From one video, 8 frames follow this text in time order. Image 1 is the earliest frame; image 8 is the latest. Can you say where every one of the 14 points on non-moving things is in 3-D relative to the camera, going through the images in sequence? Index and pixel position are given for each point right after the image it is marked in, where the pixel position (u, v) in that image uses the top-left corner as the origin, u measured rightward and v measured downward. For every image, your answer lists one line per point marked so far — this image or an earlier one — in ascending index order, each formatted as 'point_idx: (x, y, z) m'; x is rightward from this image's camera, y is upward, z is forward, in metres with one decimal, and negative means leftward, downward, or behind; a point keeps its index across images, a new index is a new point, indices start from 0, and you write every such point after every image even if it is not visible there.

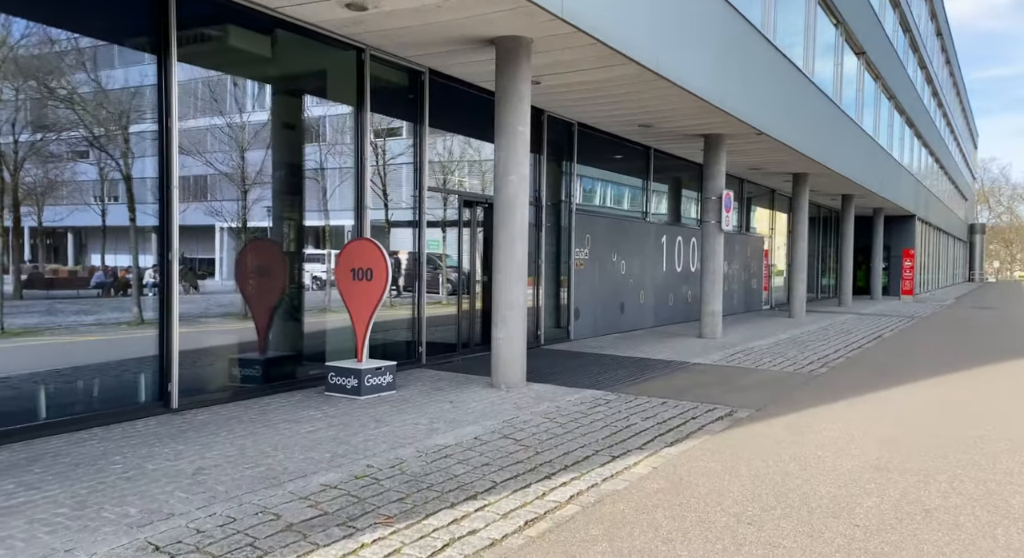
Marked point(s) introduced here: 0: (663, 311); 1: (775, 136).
0: (+3.3, -0.7, +18.0) m
1: (+4.6, +2.6, +14.9) m
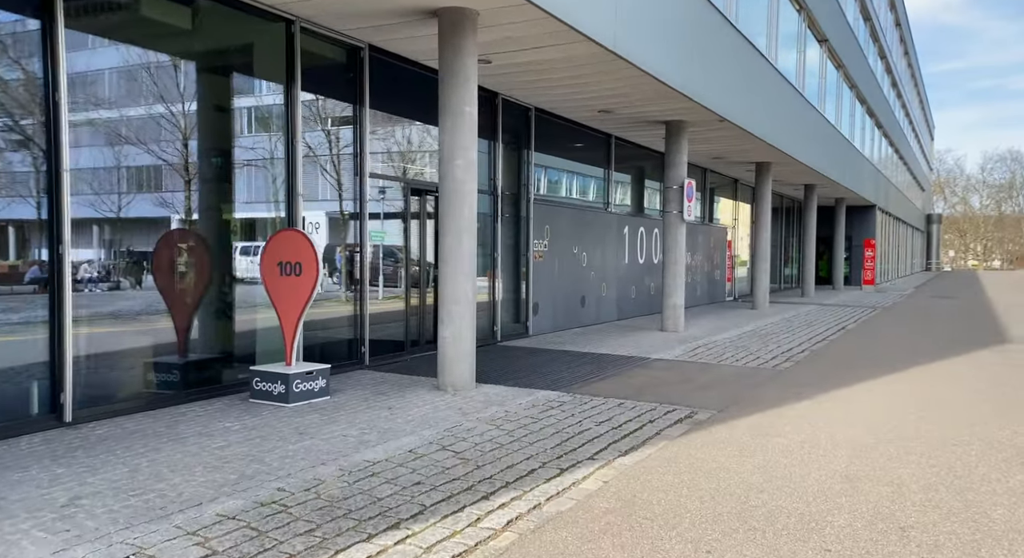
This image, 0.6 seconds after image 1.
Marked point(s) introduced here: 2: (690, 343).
0: (+2.4, -0.5, +17.6) m
1: (+3.9, +2.8, +14.5) m
2: (+2.9, -1.0, +13.5) m
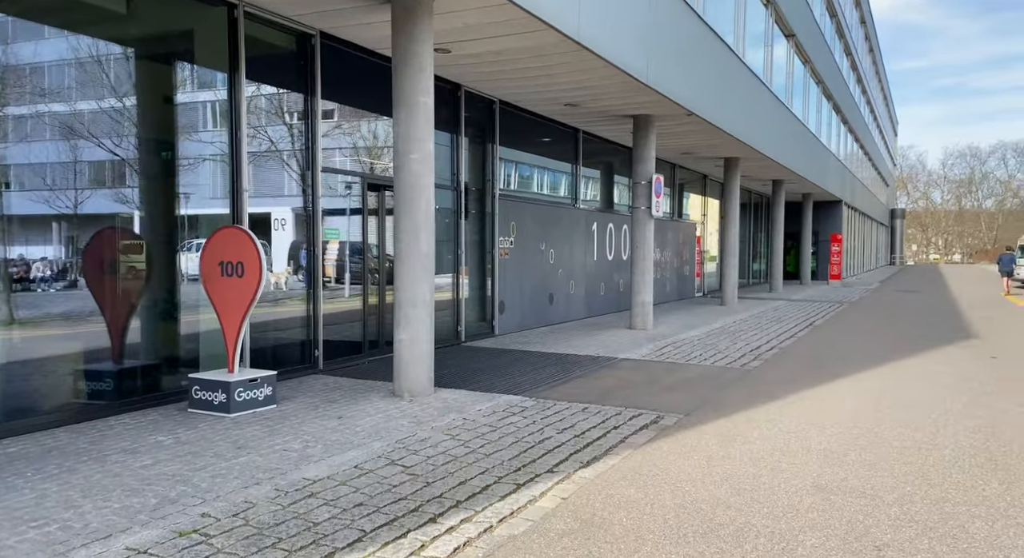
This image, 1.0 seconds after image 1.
0: (+1.7, -0.5, +17.3) m
1: (+3.3, +2.8, +14.3) m
2: (+2.3, -1.0, +13.2) m
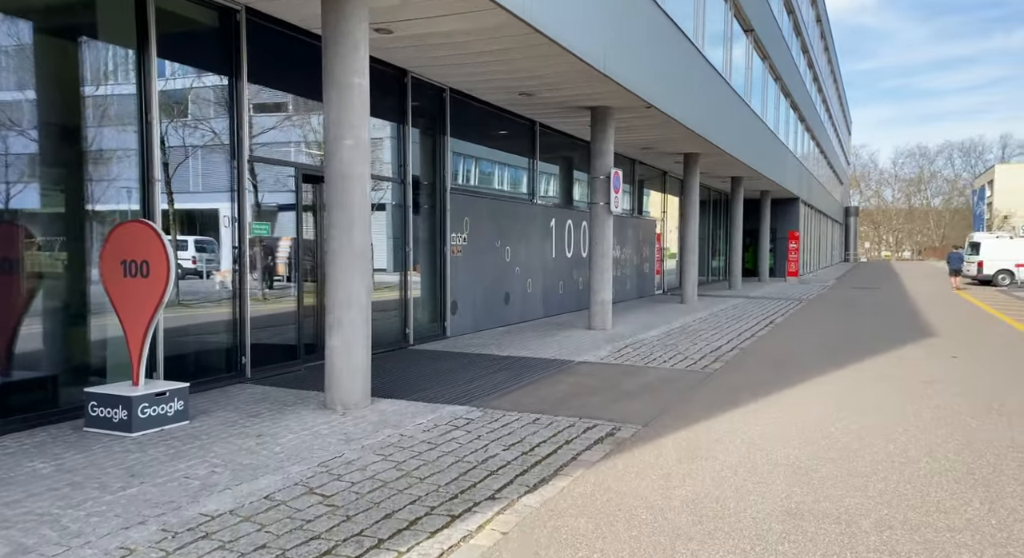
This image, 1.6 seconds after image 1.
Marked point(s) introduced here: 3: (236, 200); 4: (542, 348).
0: (+0.8, -0.4, +16.8) m
1: (+2.5, +2.9, +13.8) m
2: (+1.6, -1.0, +12.7) m
3: (-2.7, +0.8, +8.3) m
4: (+0.4, -1.0, +11.7) m
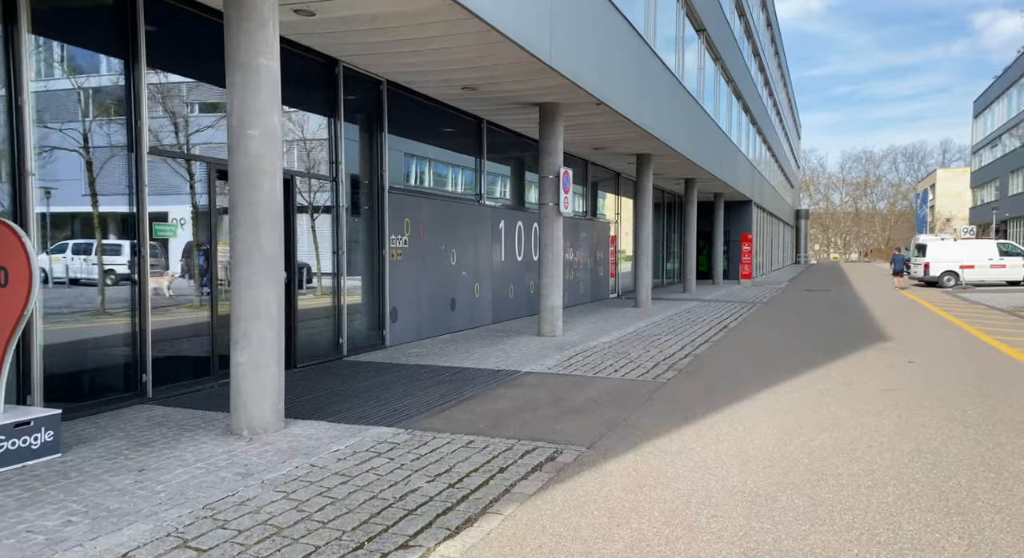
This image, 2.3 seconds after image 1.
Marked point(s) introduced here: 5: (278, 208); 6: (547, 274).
0: (-0.2, -0.5, +16.1) m
1: (+1.6, +2.8, +13.3) m
2: (+0.8, -1.0, +12.1) m
3: (-3.3, +0.7, +7.5) m
4: (-0.3, -1.0, +11.1) m
5: (-1.7, +0.5, +5.9) m
6: (+0.6, +0.1, +14.1) m
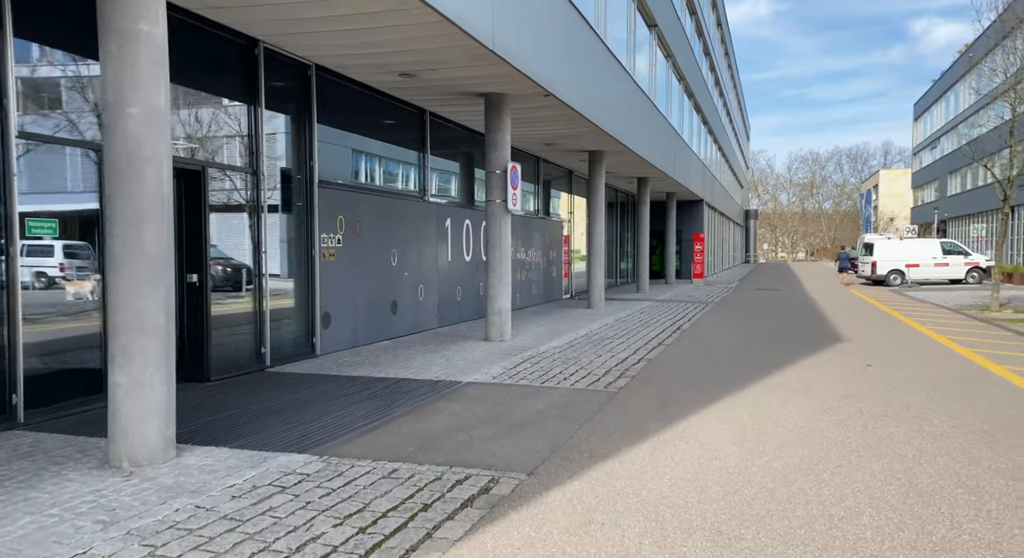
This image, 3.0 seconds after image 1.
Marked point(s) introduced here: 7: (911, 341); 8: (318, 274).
0: (-1.2, -0.5, +15.4) m
1: (+0.7, +2.8, +12.6) m
2: (0.0, -1.0, +11.4) m
3: (-3.8, +0.7, +6.5) m
4: (-1.1, -1.1, +10.3) m
5: (-2.1, +0.5, +5.1) m
6: (-0.3, +0.1, +13.4) m
7: (+7.1, -1.1, +14.8) m
8: (-2.6, +0.1, +11.1) m
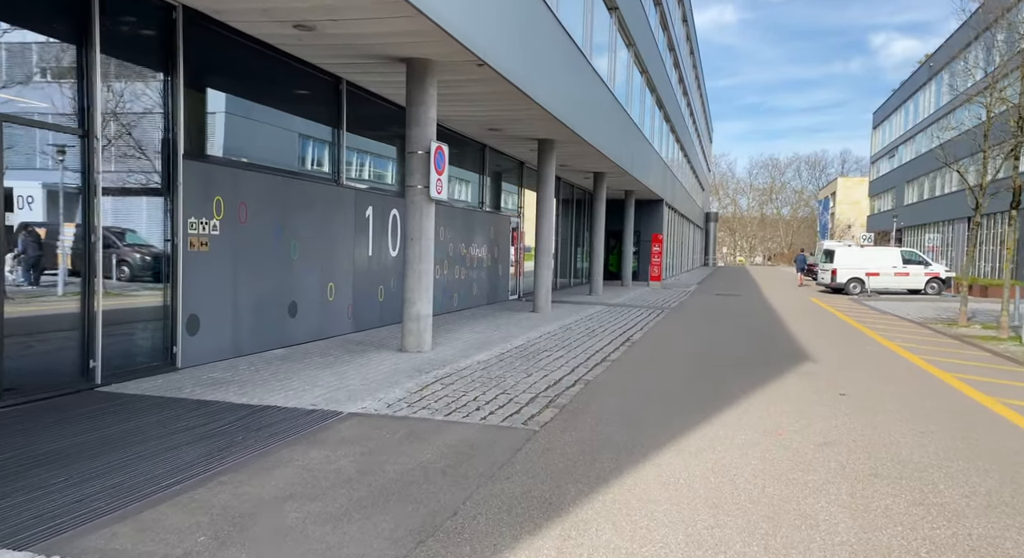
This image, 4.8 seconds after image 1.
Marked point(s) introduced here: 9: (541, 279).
0: (-2.4, -0.5, +13.3) m
1: (-0.2, +2.7, +10.6) m
2: (-1.0, -1.1, +9.4) m
3: (-4.6, +0.7, +4.4) m
4: (-2.0, -1.1, +8.3) m
5: (-2.8, +0.5, +3.0) m
6: (-1.4, +0.1, +11.4) m
7: (+5.9, -1.3, +13.2) m
8: (-3.6, +0.1, +9.0) m
9: (+0.6, 0.0, +19.0) m
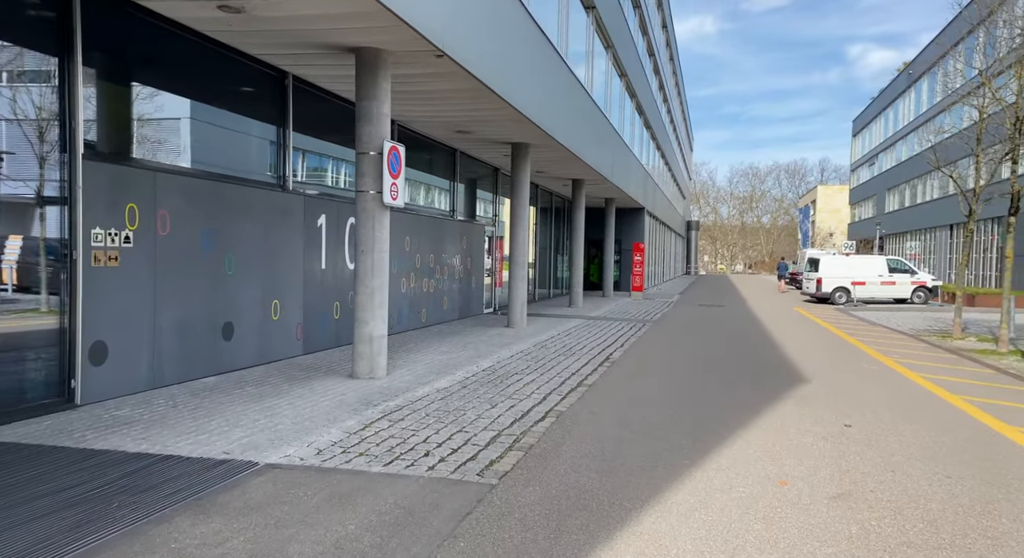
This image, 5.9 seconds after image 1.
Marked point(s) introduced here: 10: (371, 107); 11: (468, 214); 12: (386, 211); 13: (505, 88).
0: (-2.9, -0.7, +12.1) m
1: (-0.7, +2.5, +9.4) m
2: (-1.4, -1.3, +8.2) m
3: (-4.9, +0.6, +3.1) m
4: (-2.4, -1.2, +7.0) m
5: (-3.0, +0.4, +1.8) m
6: (-1.8, -0.1, +10.2) m
7: (+5.5, -1.5, +12.1) m
8: (-4.0, -0.1, +7.7) m
9: (0.0, -0.3, +17.7) m
10: (-1.7, +2.0, +9.7) m
11: (-1.2, +1.5, +19.4) m
12: (-1.6, +0.8, +10.2) m
13: (-0.1, +2.7, +11.7) m
